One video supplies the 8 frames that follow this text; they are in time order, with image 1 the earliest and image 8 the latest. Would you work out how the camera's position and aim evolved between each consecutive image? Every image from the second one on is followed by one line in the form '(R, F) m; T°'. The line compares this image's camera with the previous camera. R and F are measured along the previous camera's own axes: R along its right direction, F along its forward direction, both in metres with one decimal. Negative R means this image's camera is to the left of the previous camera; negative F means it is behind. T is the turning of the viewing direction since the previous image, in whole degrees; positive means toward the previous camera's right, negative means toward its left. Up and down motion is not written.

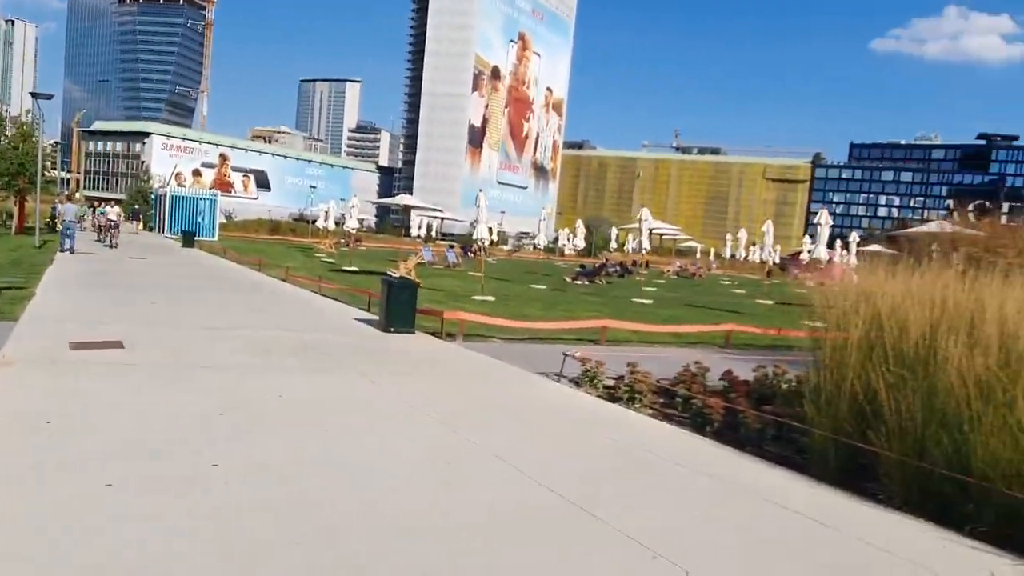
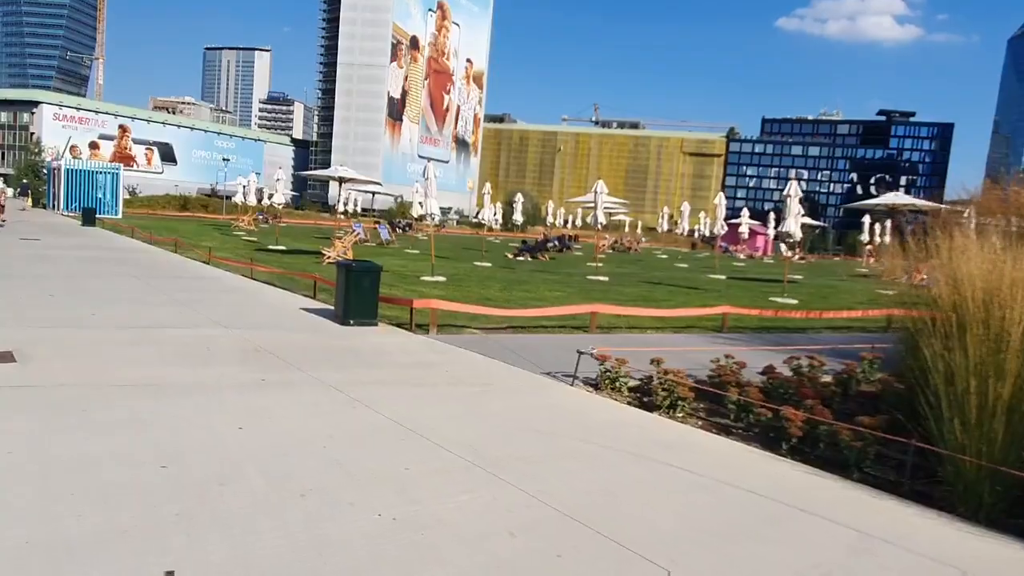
(-0.8, +1.6) m; +6°
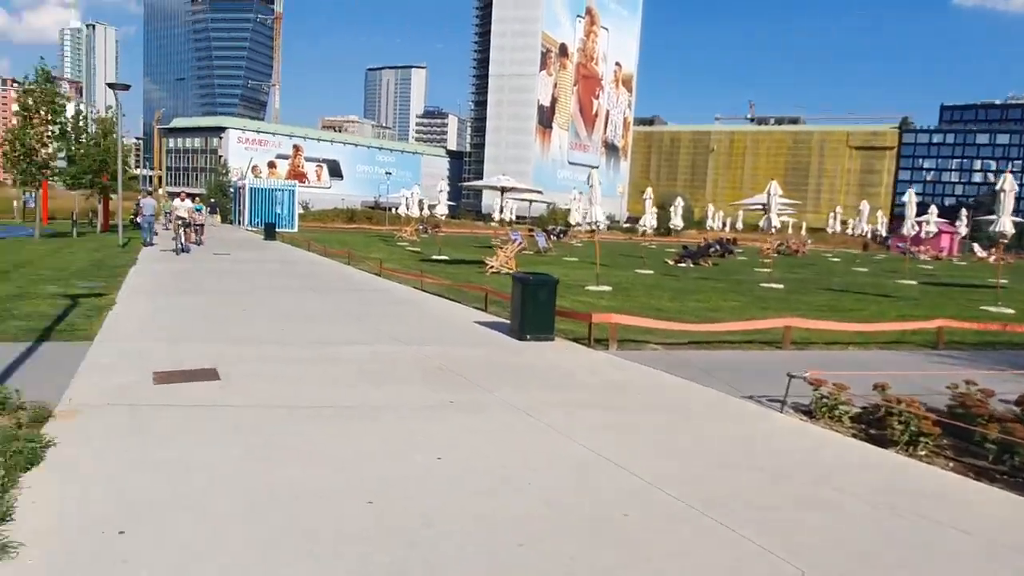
(-0.4, +0.5) m; -11°
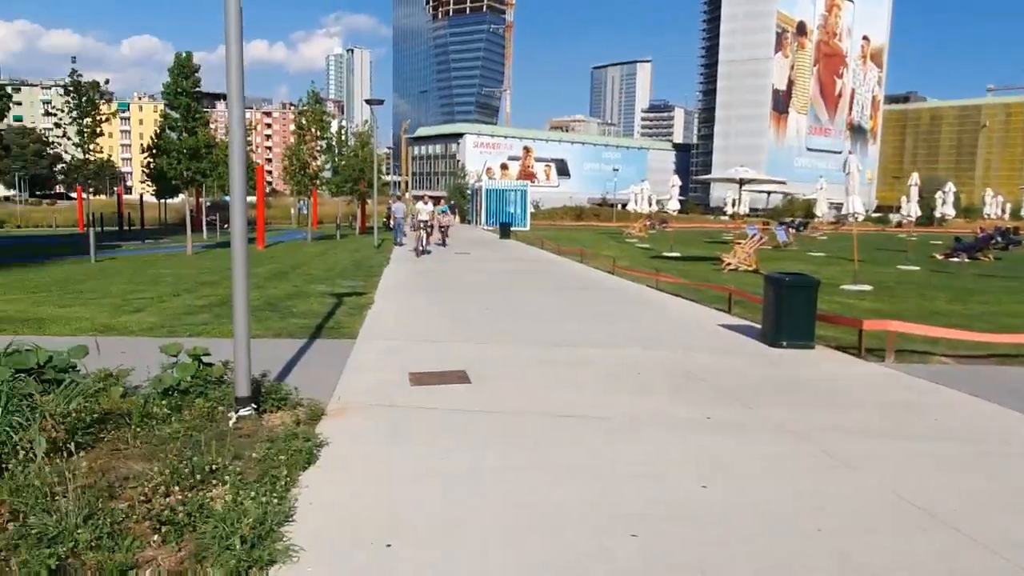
(-0.3, +0.4) m; -17°
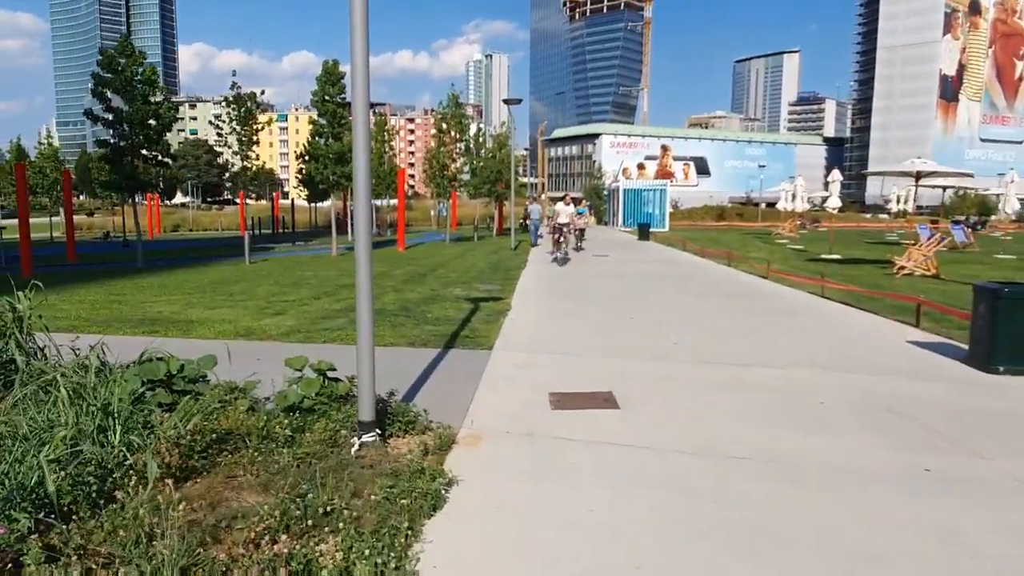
(-0.2, +0.8) m; -10°
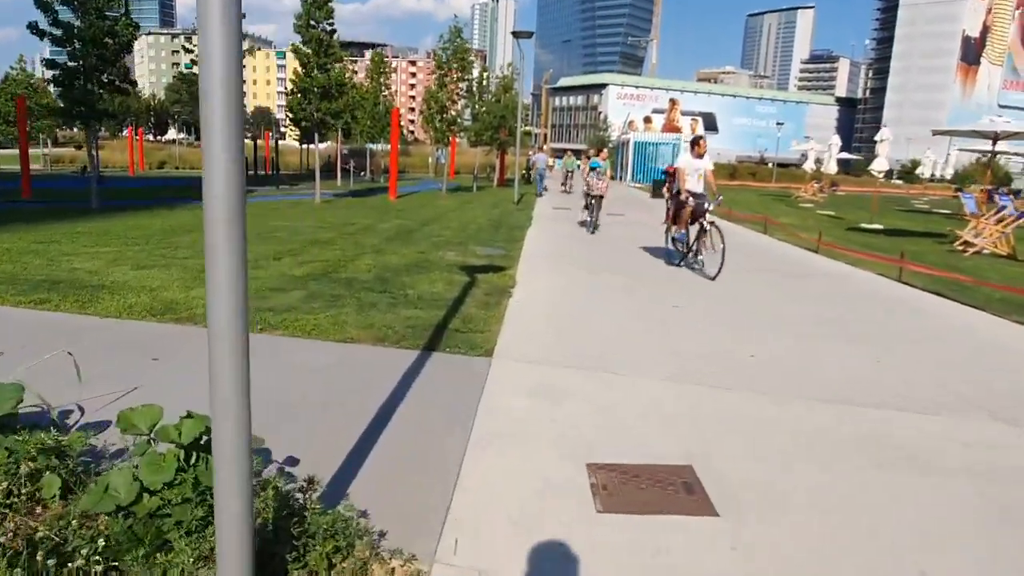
(-0.1, +2.6) m; 0°
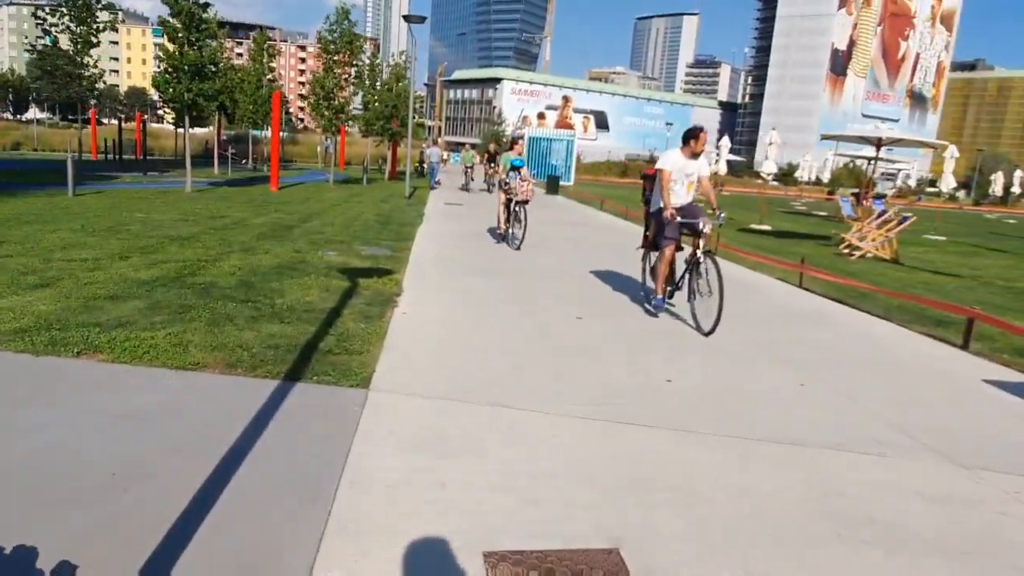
(+0.1, +0.9) m; +8°
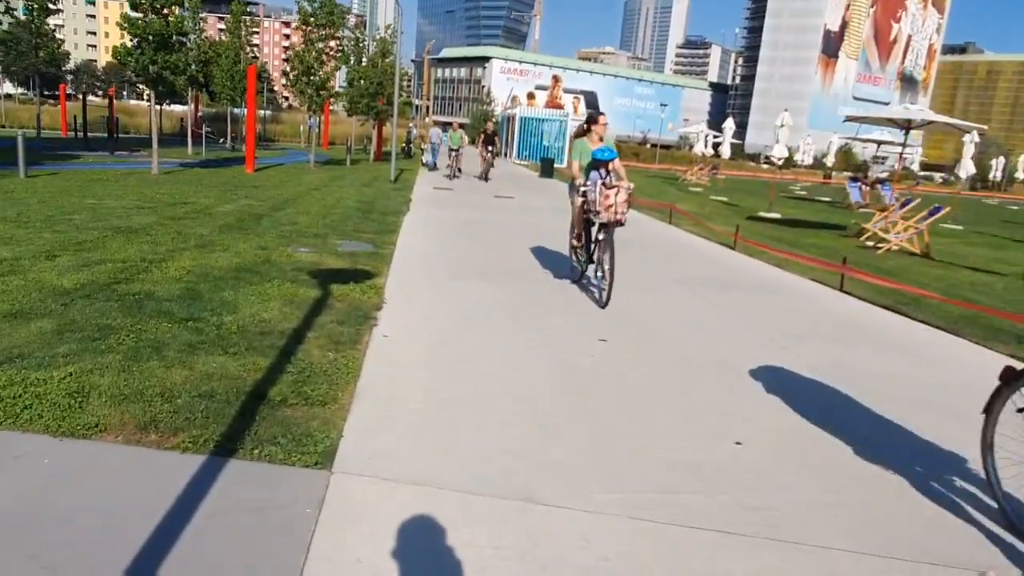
(-0.2, +1.5) m; +1°
